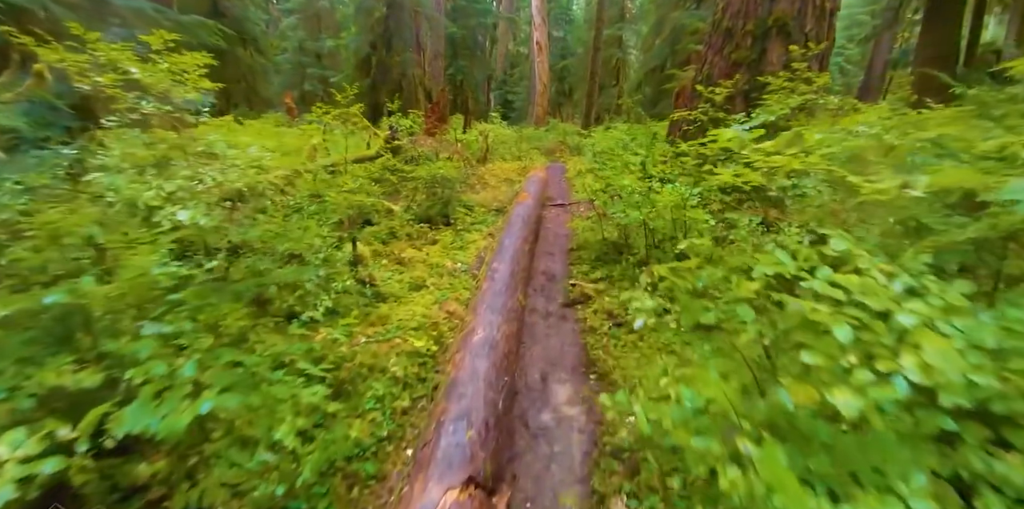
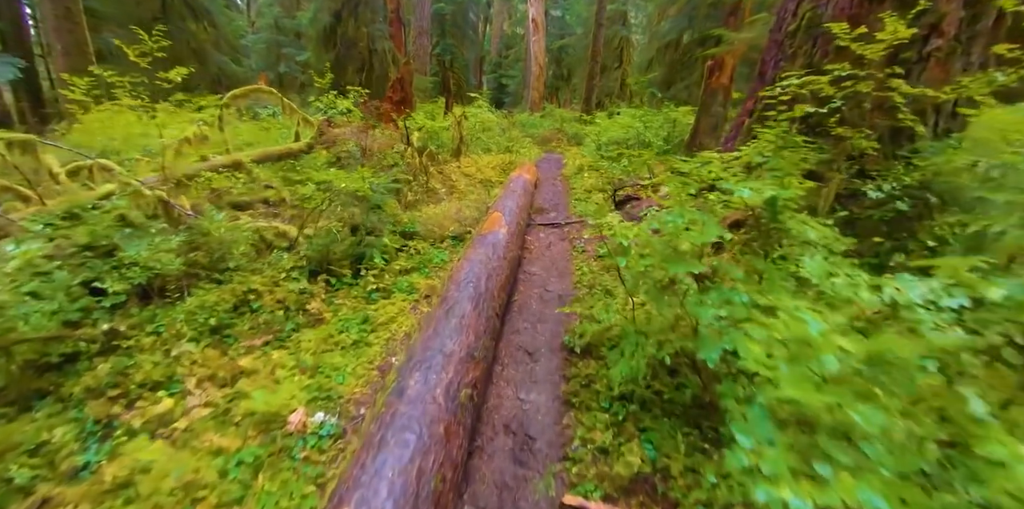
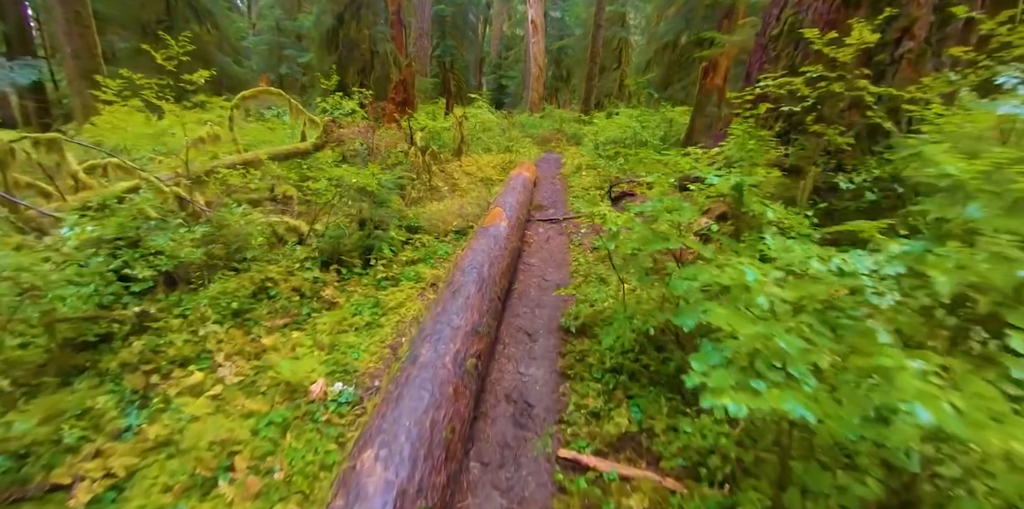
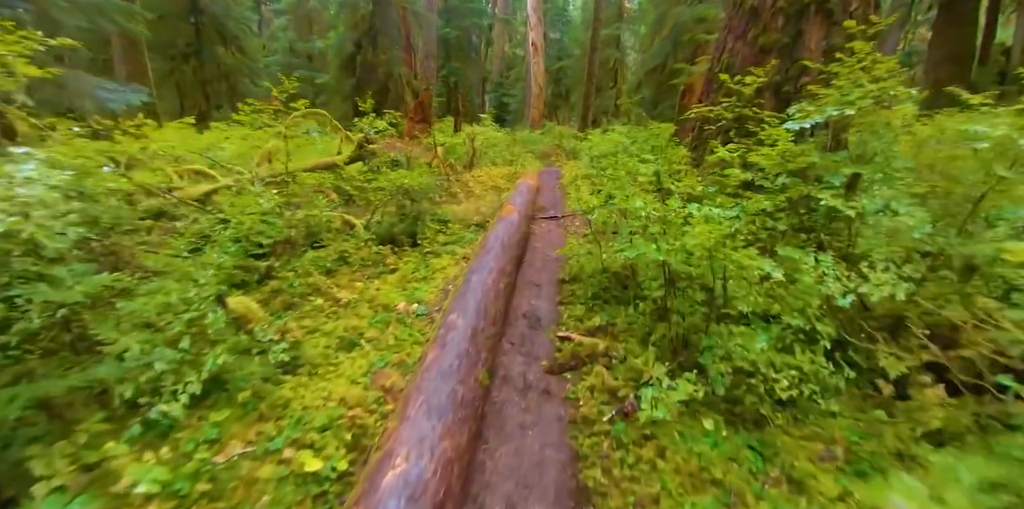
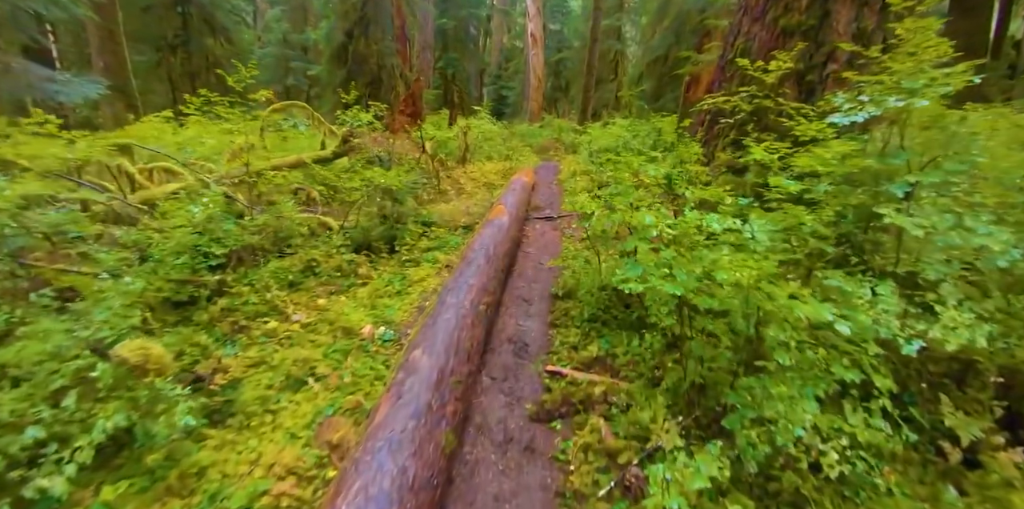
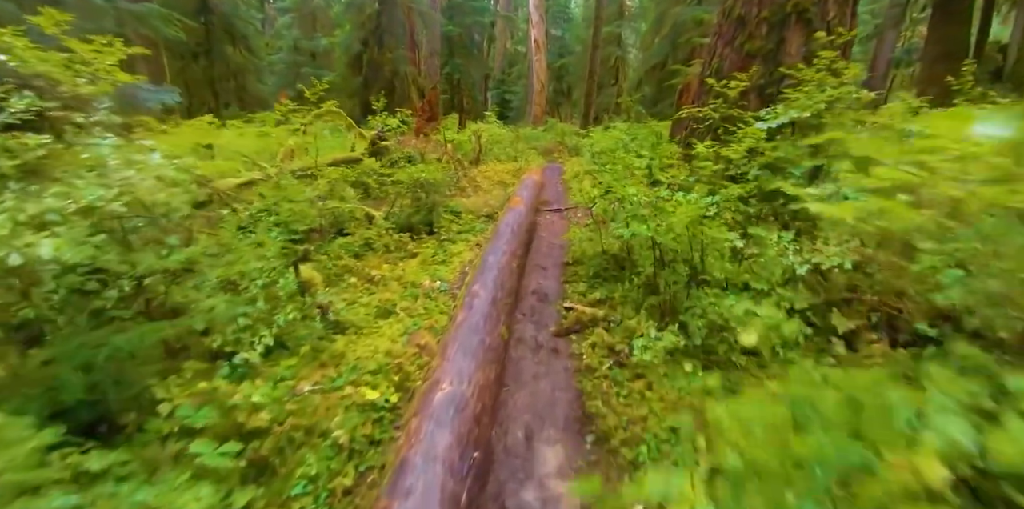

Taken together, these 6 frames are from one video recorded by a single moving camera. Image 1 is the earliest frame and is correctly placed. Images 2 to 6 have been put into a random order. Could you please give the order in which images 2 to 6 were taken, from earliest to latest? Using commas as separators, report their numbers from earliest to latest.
6, 4, 5, 3, 2
